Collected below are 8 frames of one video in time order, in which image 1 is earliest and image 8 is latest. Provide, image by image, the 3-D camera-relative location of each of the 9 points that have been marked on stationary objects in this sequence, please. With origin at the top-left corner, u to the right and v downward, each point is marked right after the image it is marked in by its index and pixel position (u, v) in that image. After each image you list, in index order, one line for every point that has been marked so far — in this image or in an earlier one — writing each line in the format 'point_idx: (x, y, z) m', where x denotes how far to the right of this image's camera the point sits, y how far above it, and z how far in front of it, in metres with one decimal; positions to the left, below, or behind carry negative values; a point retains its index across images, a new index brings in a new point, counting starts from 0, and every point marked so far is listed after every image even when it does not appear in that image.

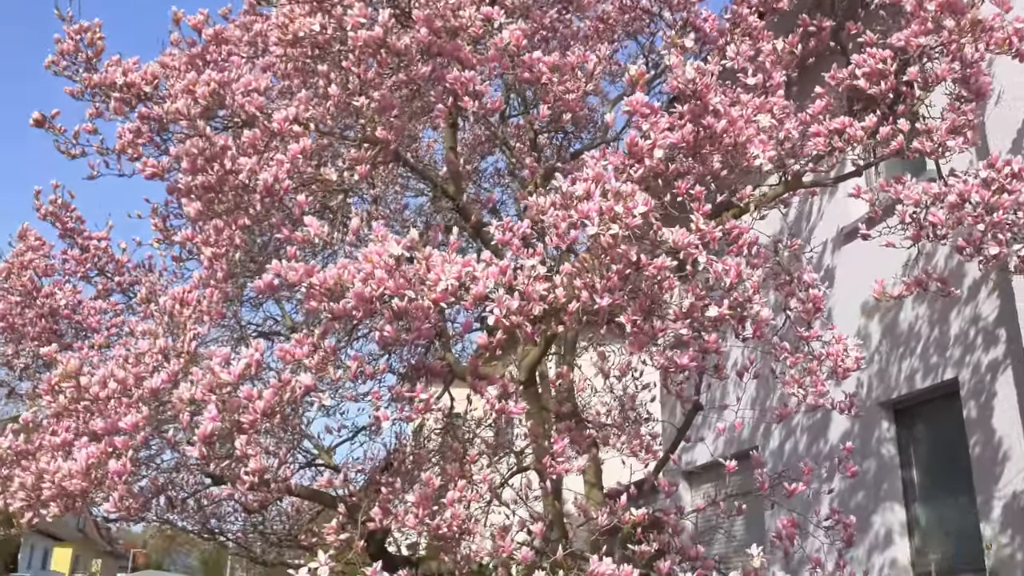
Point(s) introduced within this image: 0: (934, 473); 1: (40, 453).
0: (+2.9, -1.3, +6.7) m
1: (-2.4, -0.8, +4.9) m
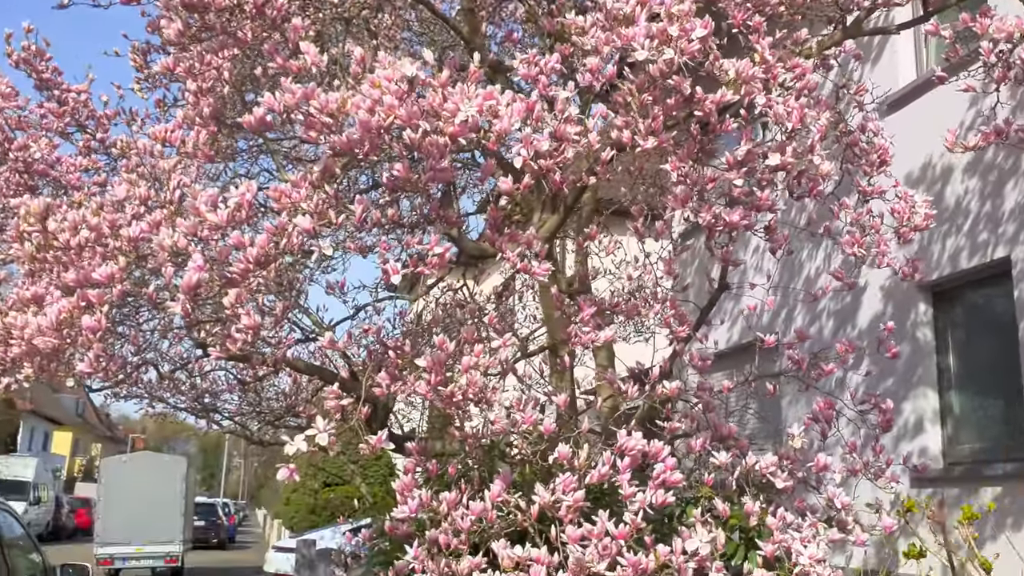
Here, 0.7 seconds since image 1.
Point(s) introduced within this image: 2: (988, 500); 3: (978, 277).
0: (+3.0, -0.5, +6.3) m
1: (-2.3, -0.1, +4.4) m
2: (+2.8, -1.3, +5.7) m
3: (+3.0, +0.1, +6.3) m
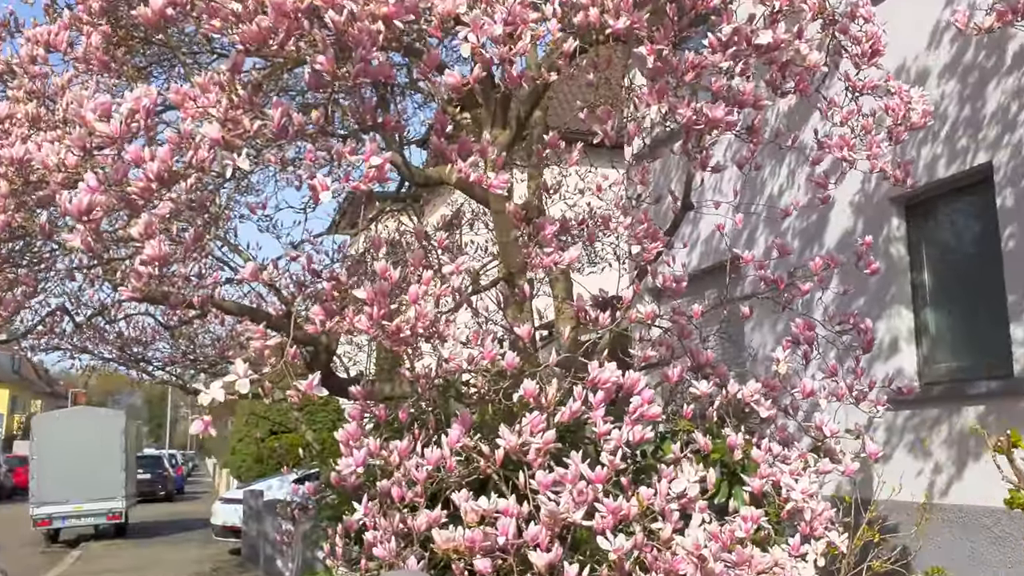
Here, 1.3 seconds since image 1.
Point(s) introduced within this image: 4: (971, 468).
0: (+2.7, +0.1, +6.0) m
1: (-2.5, +0.1, +3.8) m
2: (+2.6, -0.8, +5.4) m
3: (+2.7, +0.6, +5.9) m
4: (+2.6, -1.0, +5.4) m
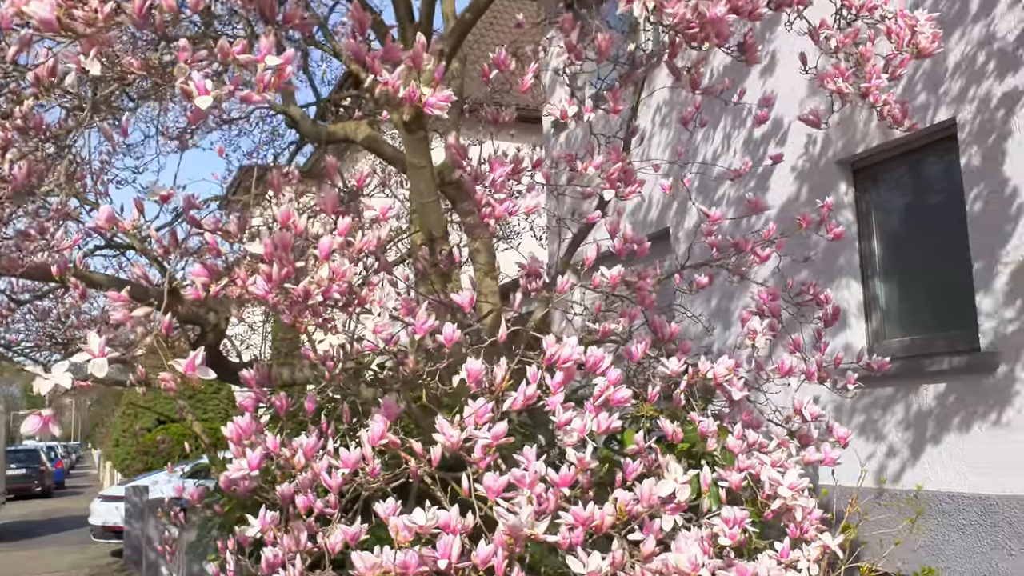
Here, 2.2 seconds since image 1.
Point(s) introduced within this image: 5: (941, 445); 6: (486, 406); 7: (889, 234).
0: (+2.3, +0.3, +5.5) m
1: (-2.7, +0.3, +2.8) m
2: (+2.2, -0.6, +5.0) m
3: (+2.3, +0.8, +5.5) m
4: (+2.2, -0.9, +5.0) m
5: (+2.2, -0.8, +4.9) m
6: (-0.1, -0.3, +2.7) m
7: (+2.2, +0.3, +5.6) m
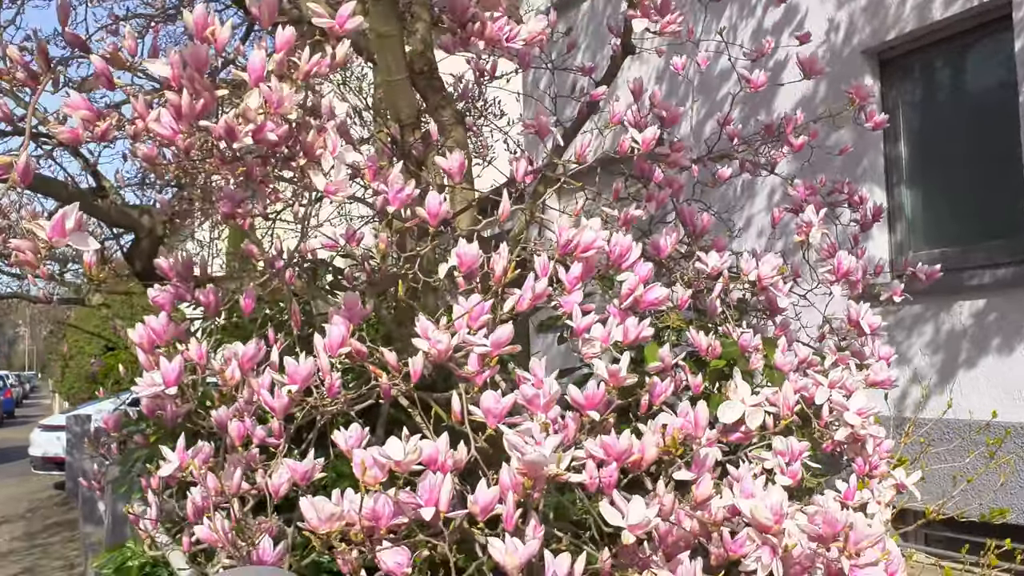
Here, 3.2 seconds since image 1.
0: (+2.2, +0.7, +4.9) m
1: (-2.7, +0.6, +2.0) m
2: (+2.1, -0.1, +4.4) m
3: (+2.2, +1.3, +4.8) m
4: (+2.1, -0.4, +4.4) m
5: (+2.1, -0.4, +4.4) m
6: (-0.1, 0.0, +2.0) m
7: (+2.1, +0.8, +4.9) m
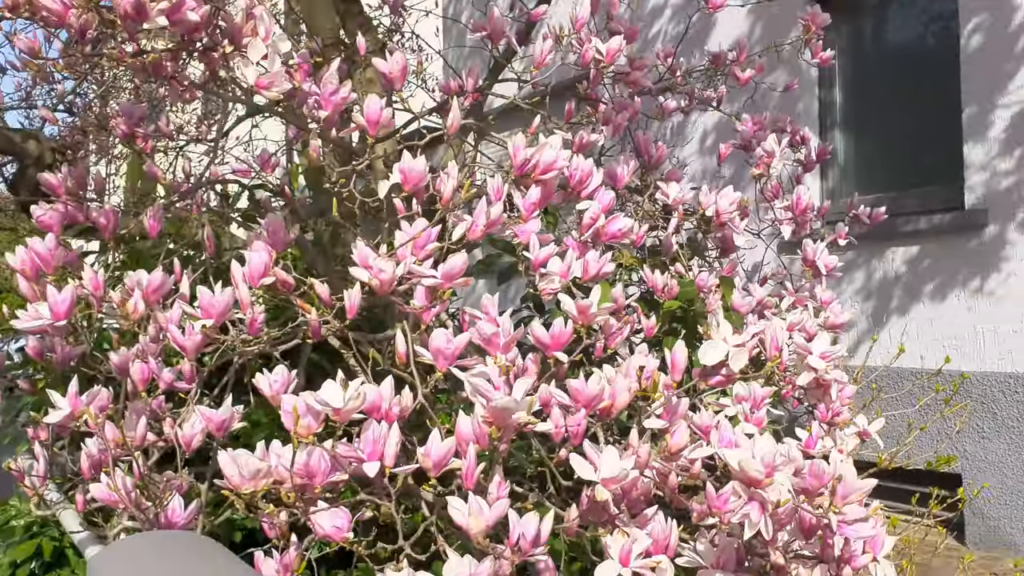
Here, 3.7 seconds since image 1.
0: (+1.8, +1.0, +4.8) m
1: (-2.8, +0.8, +1.4) m
2: (+1.8, +0.1, +4.4) m
3: (+1.8, +1.5, +4.7) m
4: (+1.7, -0.2, +4.4) m
5: (+1.8, -0.1, +4.3) m
6: (-0.1, +0.1, +1.7) m
7: (+1.8, +1.1, +4.8) m
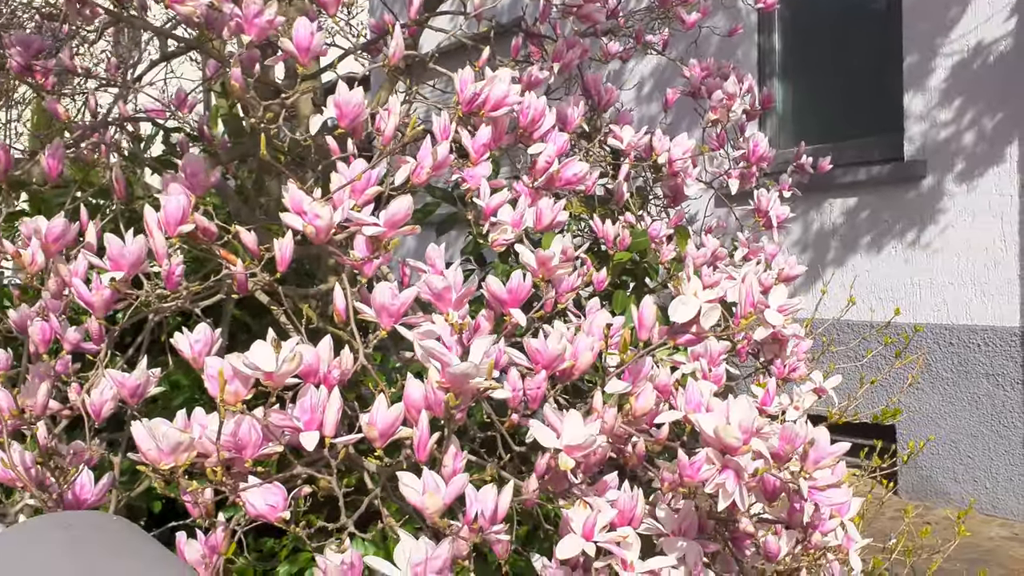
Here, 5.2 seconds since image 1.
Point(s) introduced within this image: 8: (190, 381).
0: (+1.5, +1.2, +4.7) m
1: (-2.8, +0.8, +1.0) m
2: (+1.5, +0.3, +4.3) m
3: (+1.5, +1.8, +4.6) m
4: (+1.4, +0.1, +4.4) m
5: (+1.5, +0.1, +4.3) m
6: (-0.2, +0.2, +1.6) m
7: (+1.4, +1.3, +4.8) m
8: (-0.7, -0.2, +2.2) m
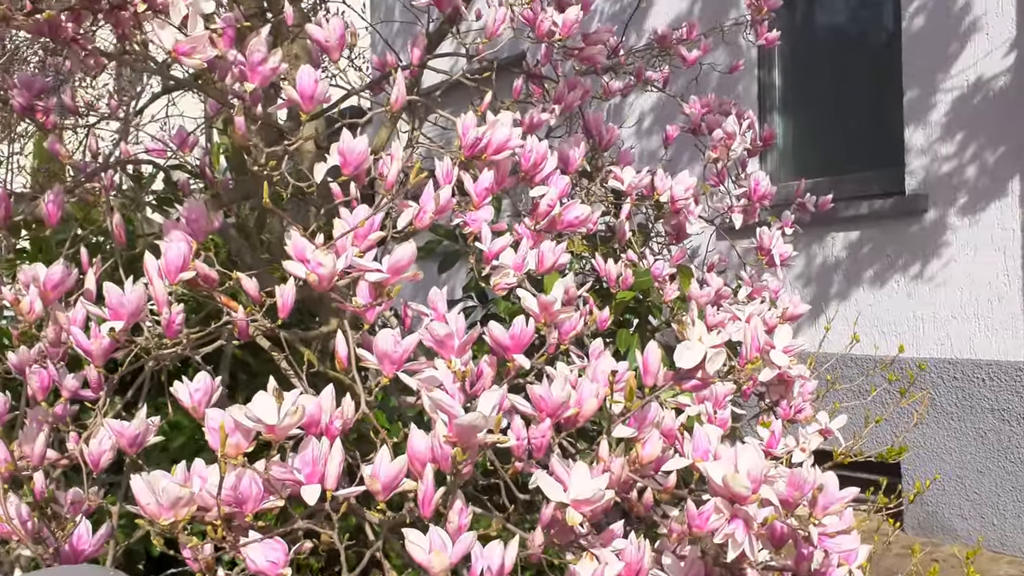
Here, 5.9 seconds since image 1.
0: (+1.5, +1.1, +4.7) m
1: (-2.8, +0.8, +1.0) m
2: (+1.5, +0.2, +4.3) m
3: (+1.5, +1.6, +4.6) m
4: (+1.5, -0.1, +4.3) m
5: (+1.5, -0.1, +4.3) m
6: (-0.2, +0.1, +1.6) m
7: (+1.4, +1.1, +4.8) m
8: (-0.7, -0.3, +2.2) m
